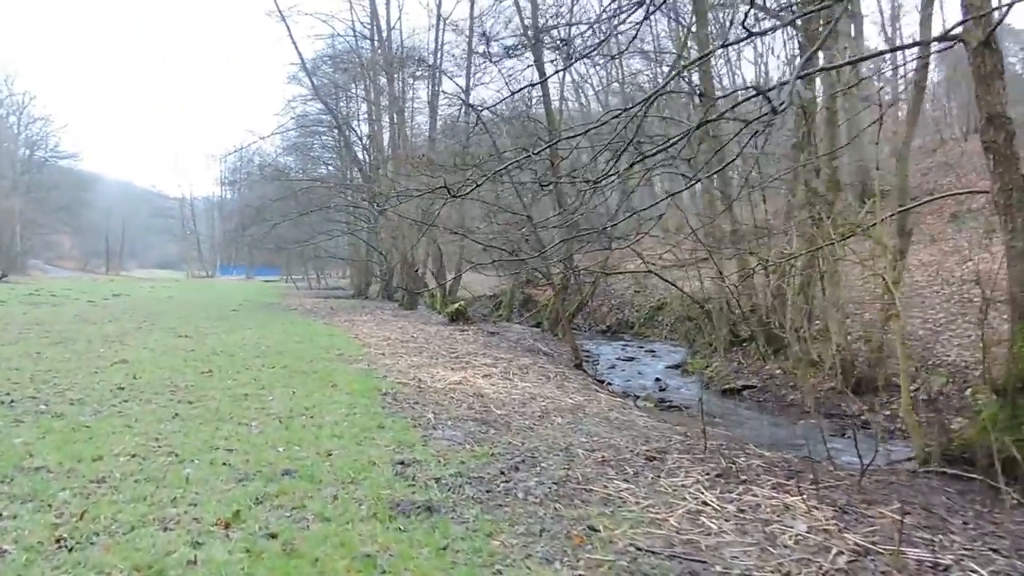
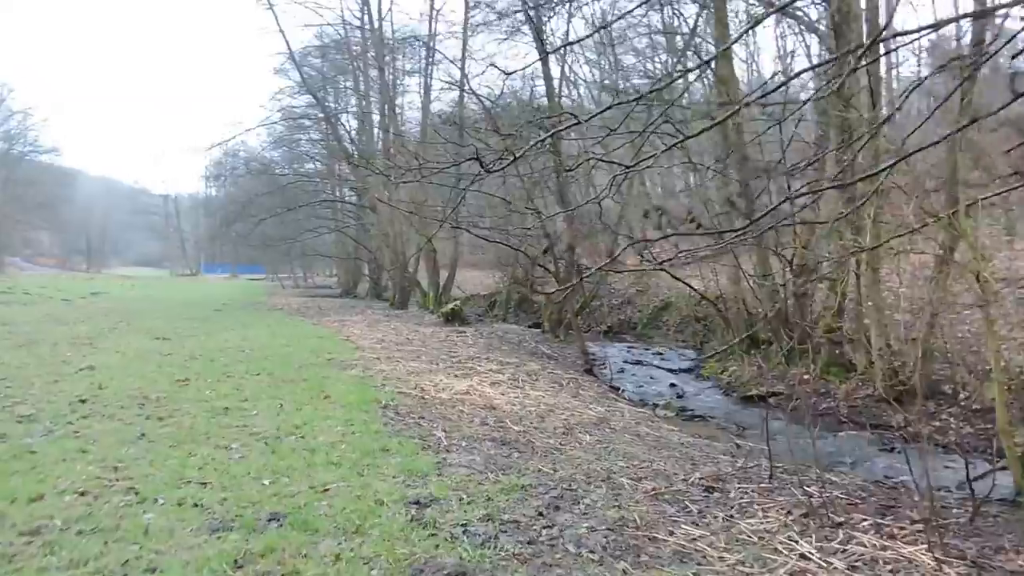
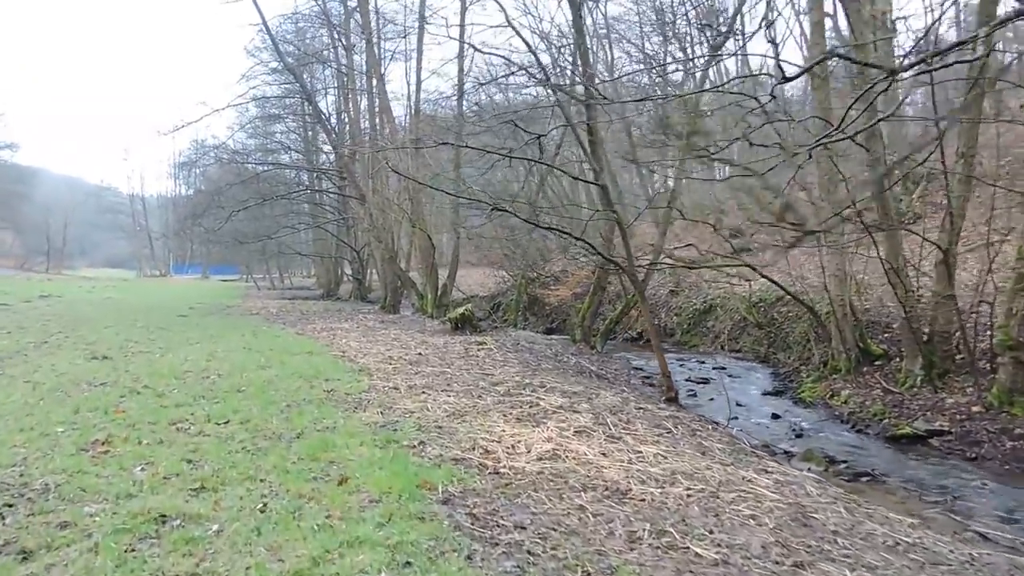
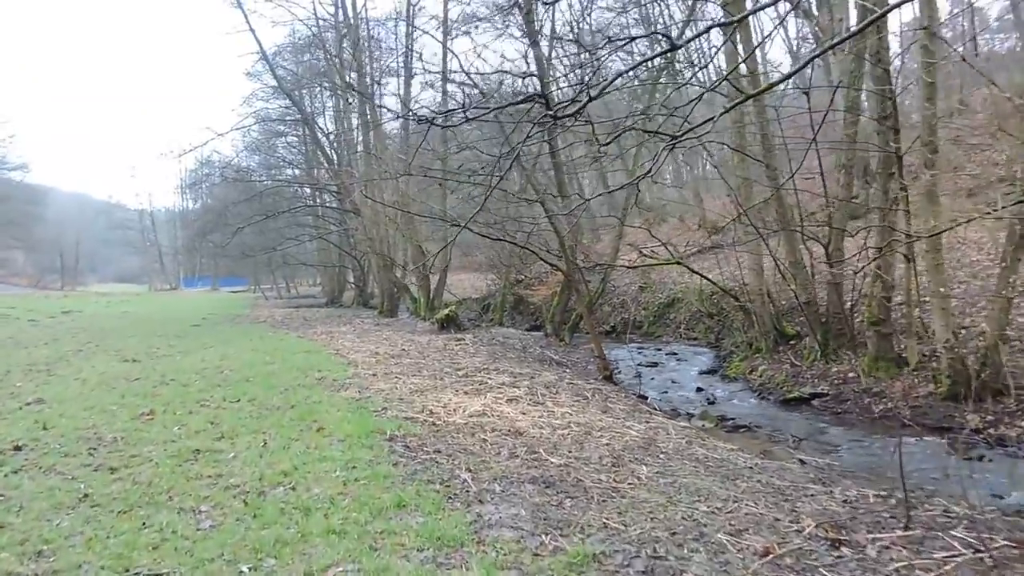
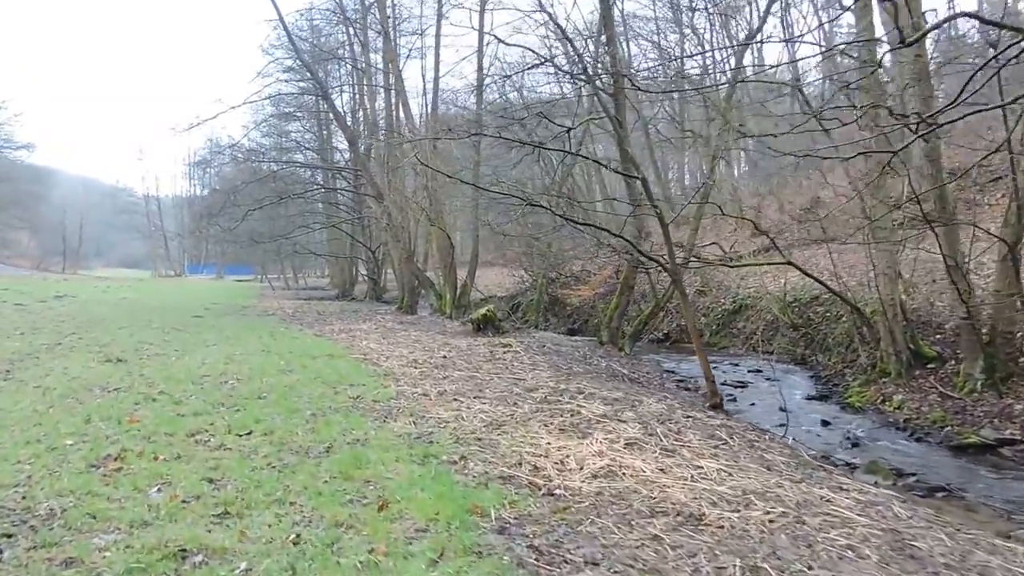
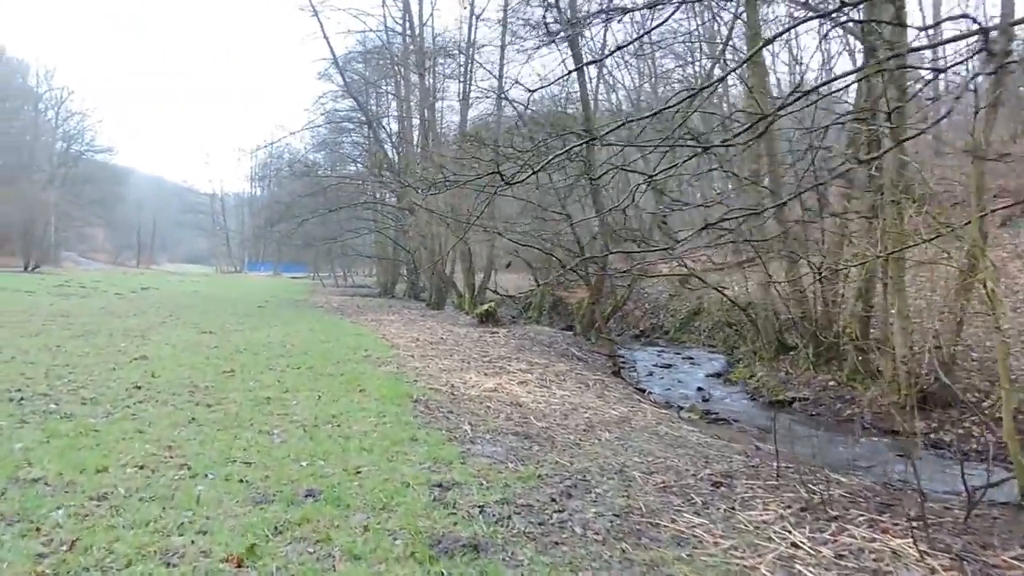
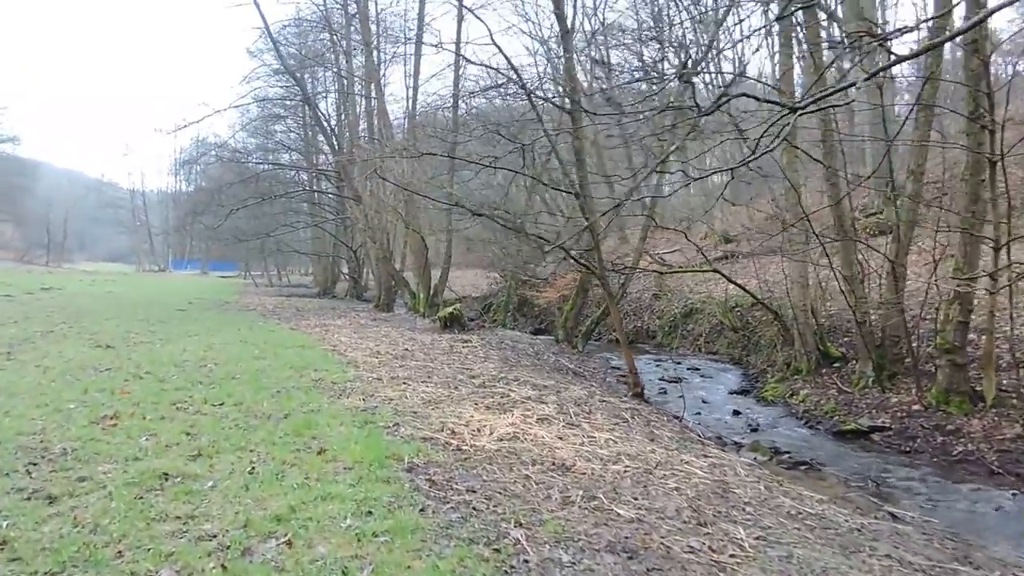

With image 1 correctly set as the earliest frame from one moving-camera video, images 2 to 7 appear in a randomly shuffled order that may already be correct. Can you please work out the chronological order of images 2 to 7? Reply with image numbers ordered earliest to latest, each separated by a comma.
6, 2, 4, 7, 3, 5
